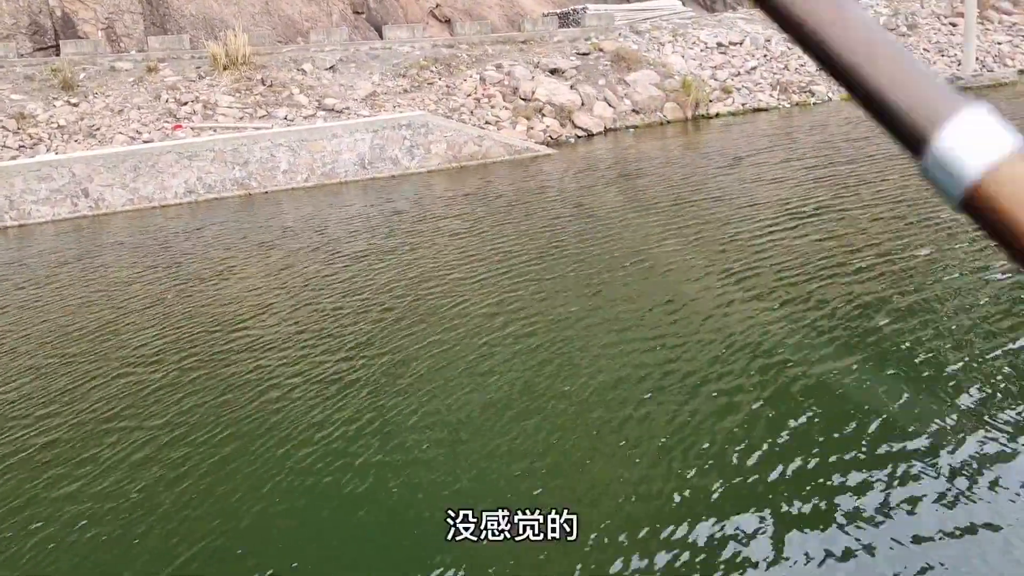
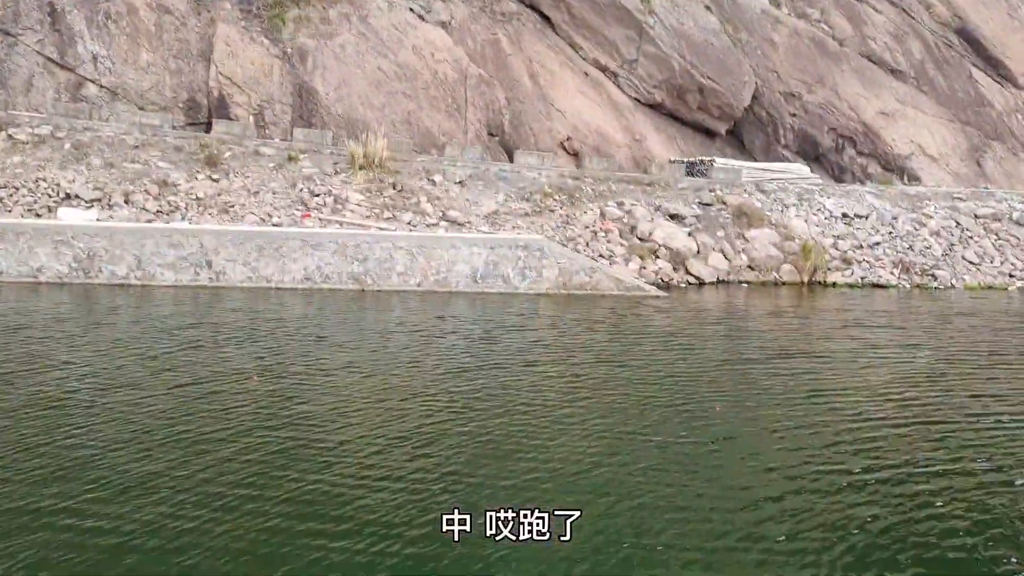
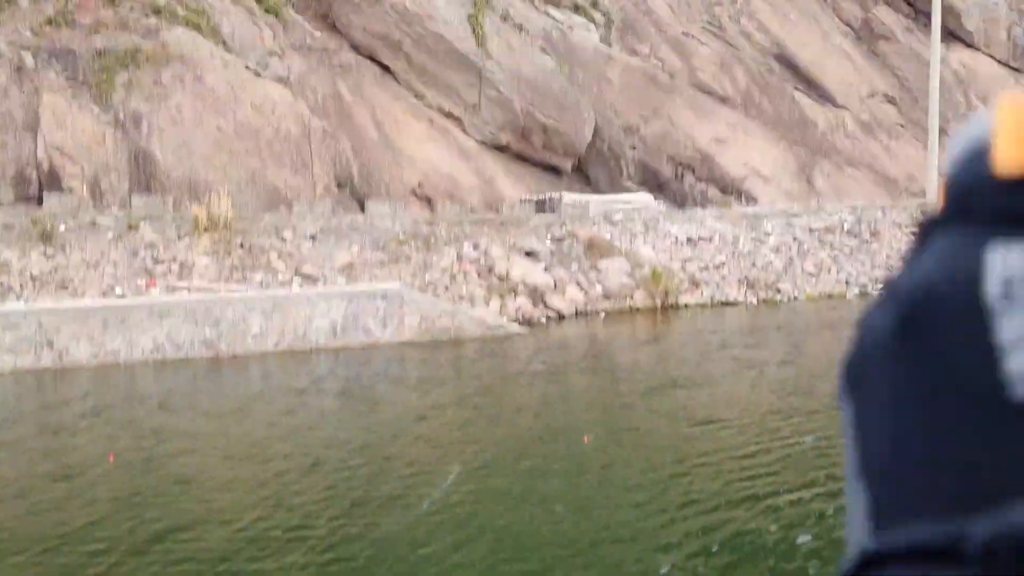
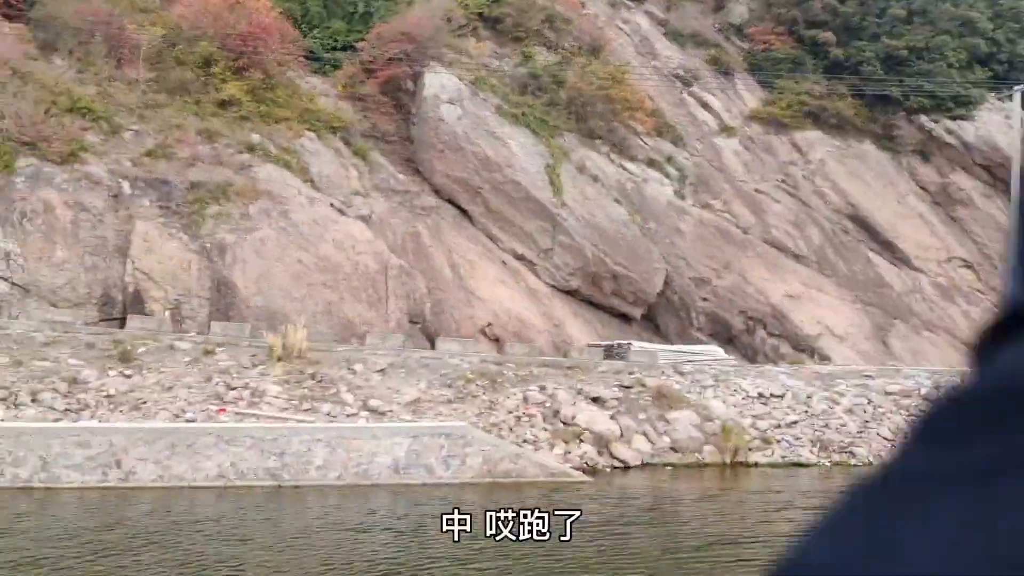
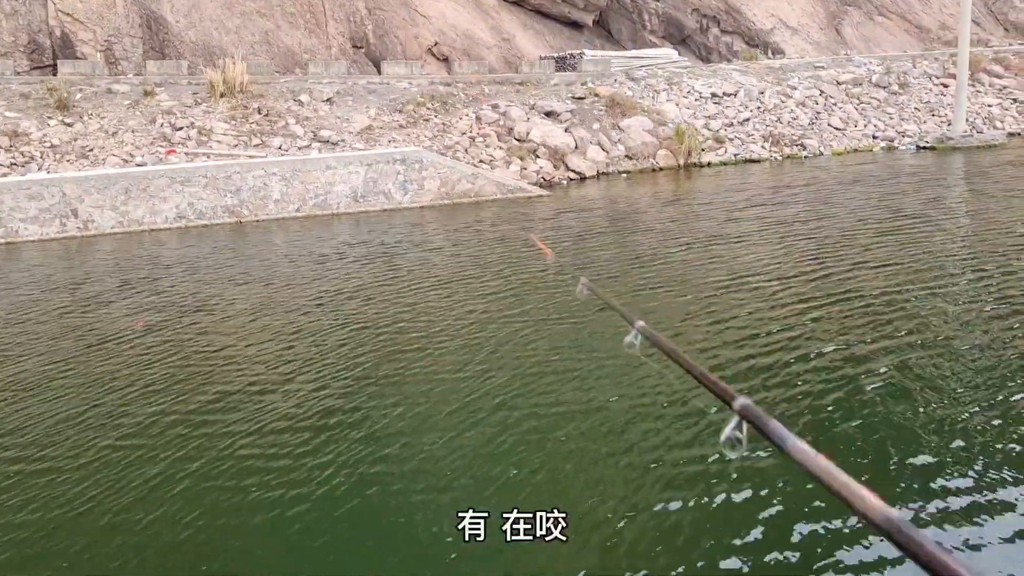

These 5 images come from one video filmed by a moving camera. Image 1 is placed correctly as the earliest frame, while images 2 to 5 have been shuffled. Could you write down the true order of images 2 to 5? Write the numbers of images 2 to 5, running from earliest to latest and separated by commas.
5, 3, 4, 2
